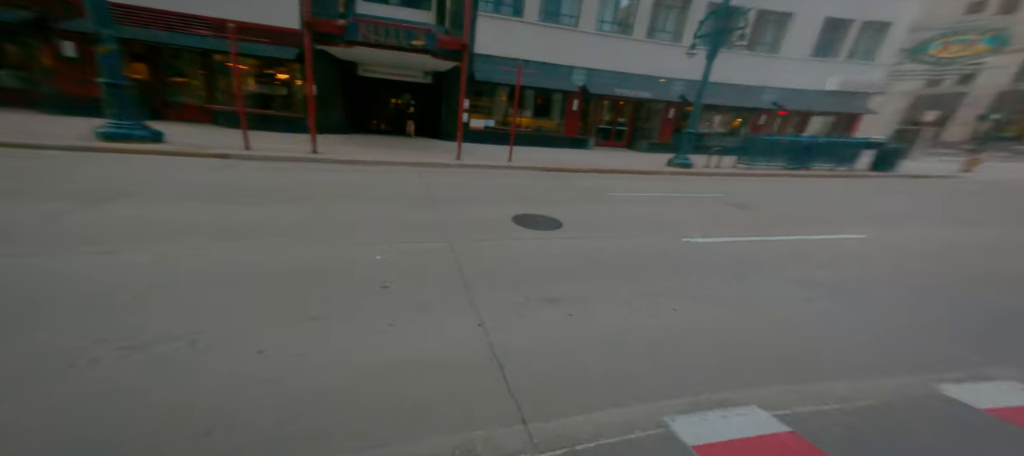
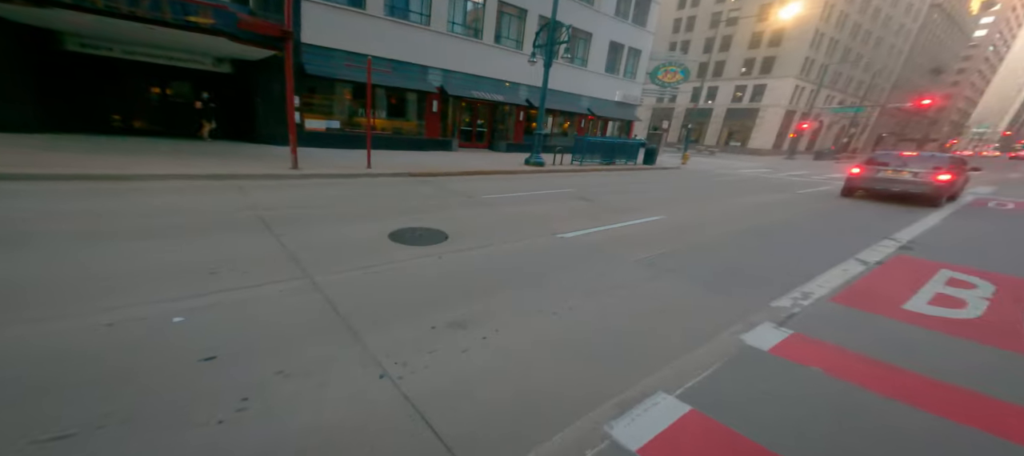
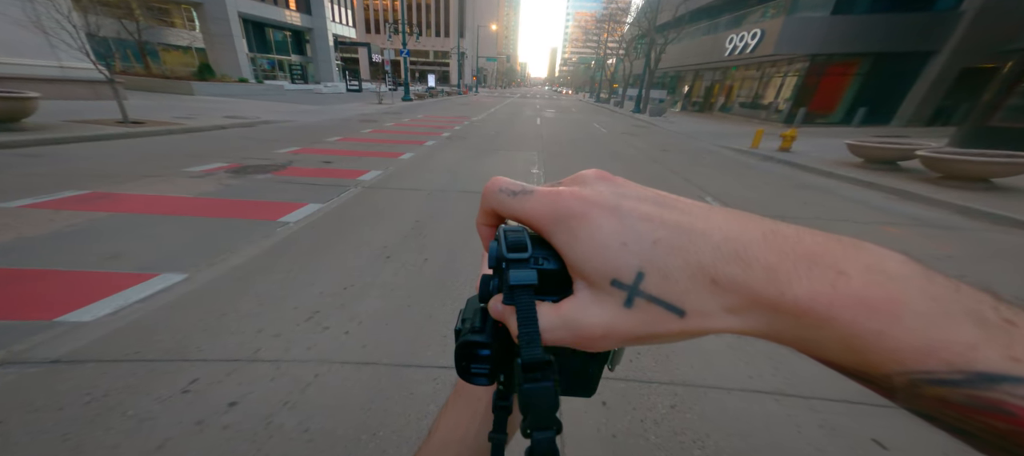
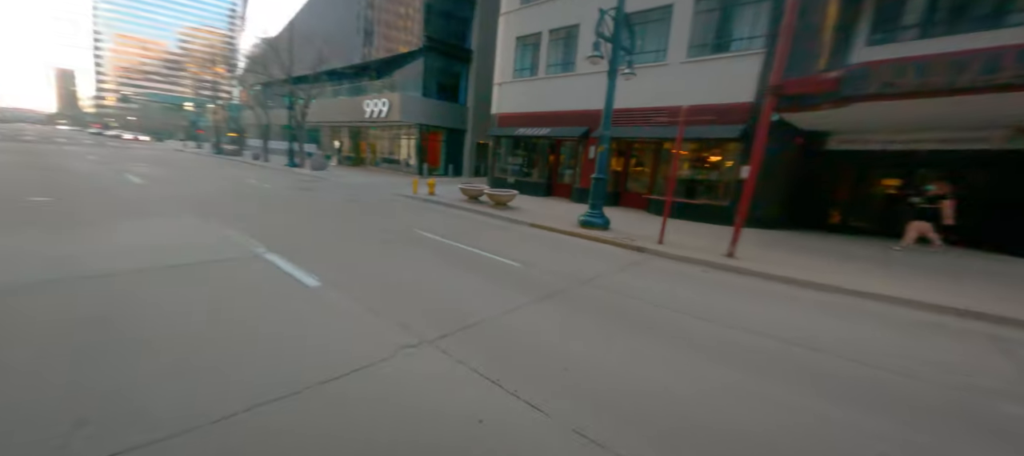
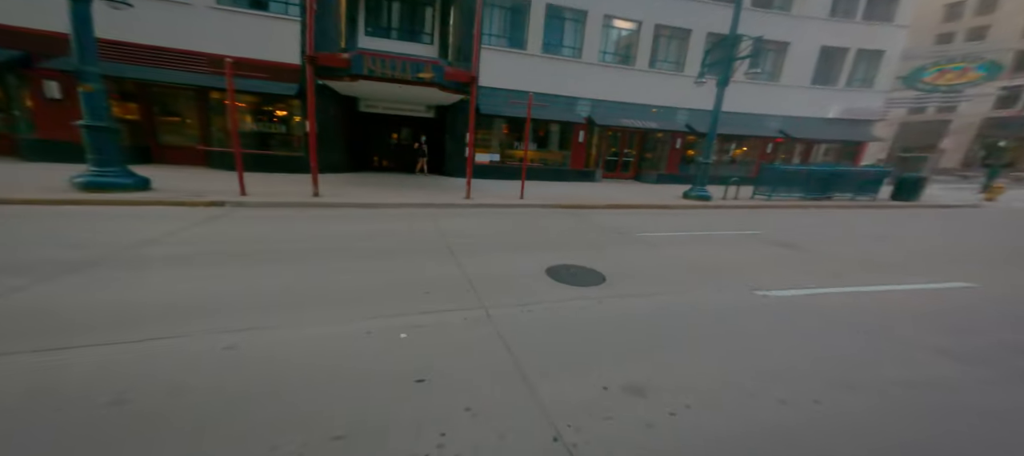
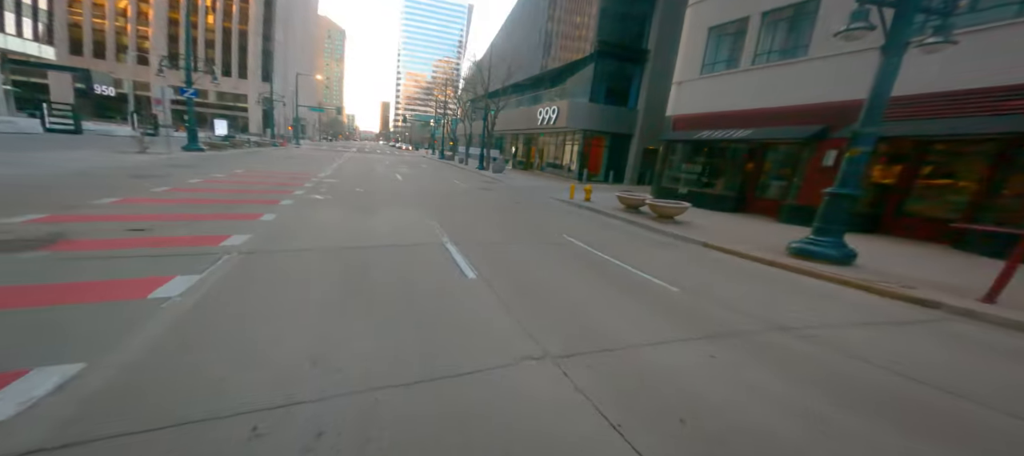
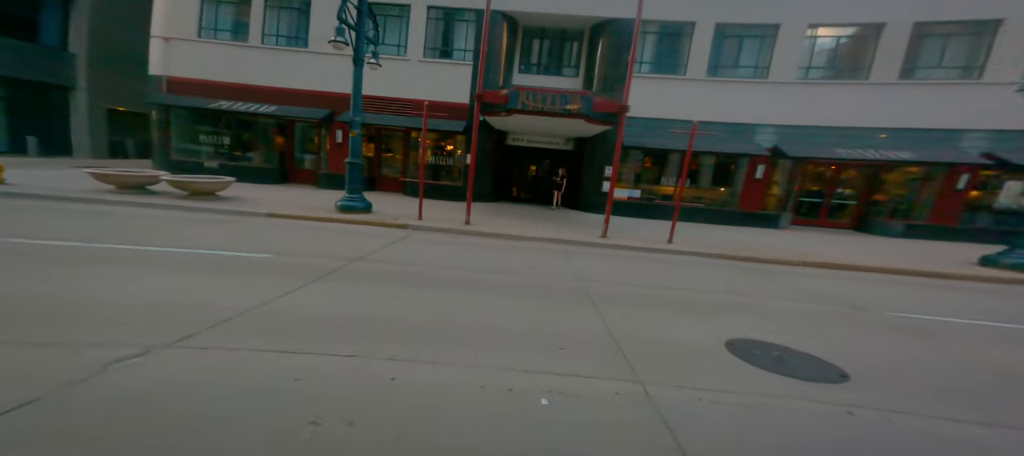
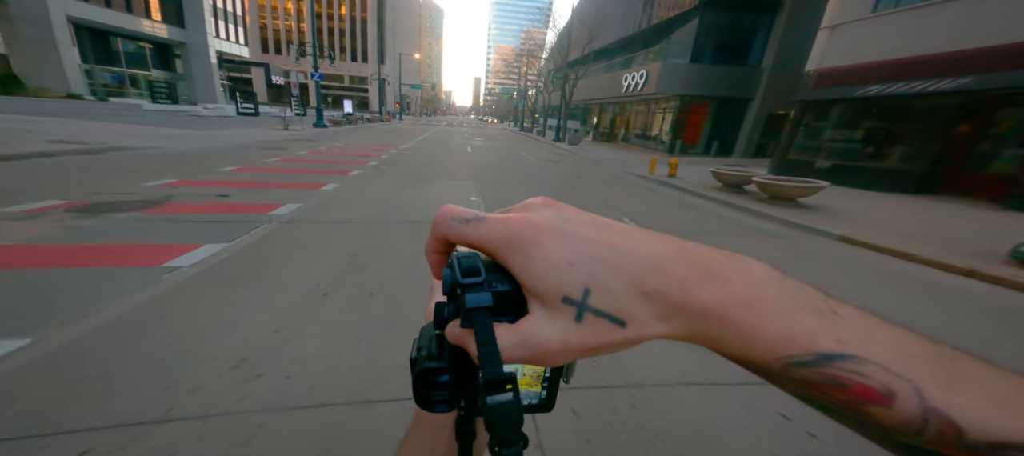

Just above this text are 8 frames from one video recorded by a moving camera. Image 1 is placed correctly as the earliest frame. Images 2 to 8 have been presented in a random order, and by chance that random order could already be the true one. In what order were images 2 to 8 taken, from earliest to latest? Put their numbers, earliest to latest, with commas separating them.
2, 5, 7, 4, 6, 8, 3
